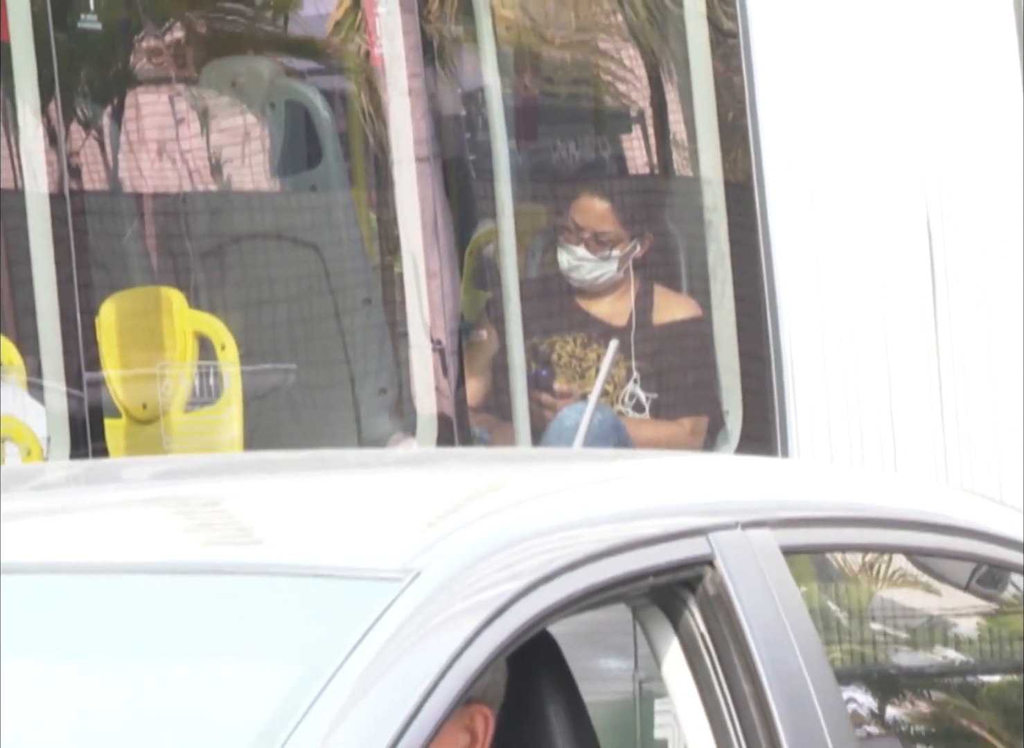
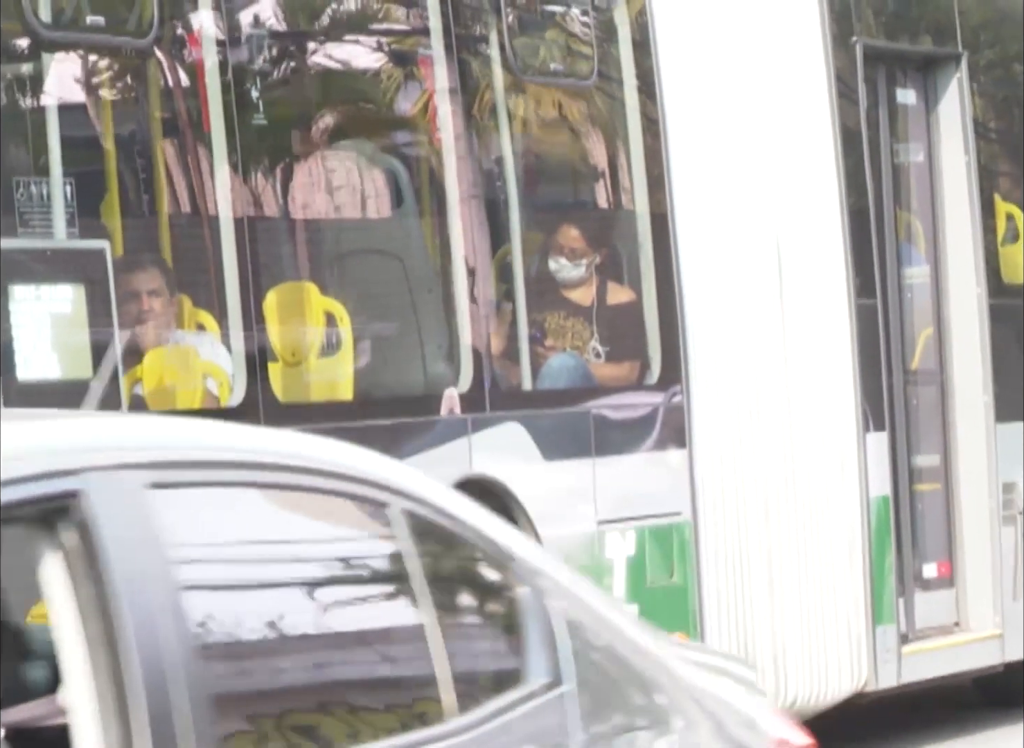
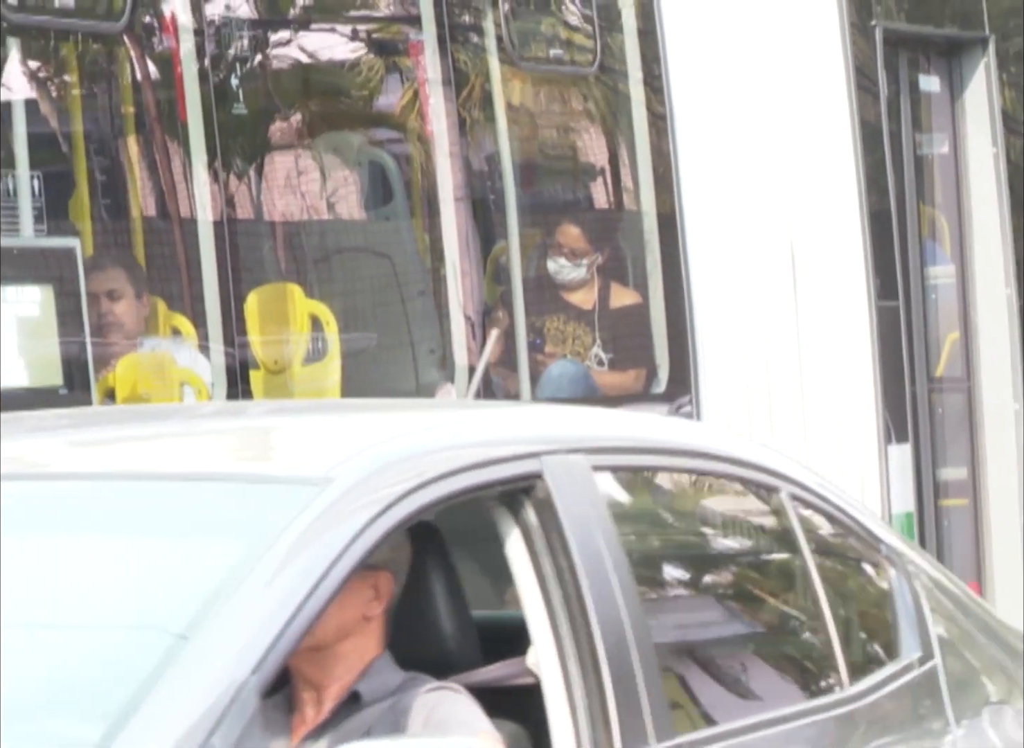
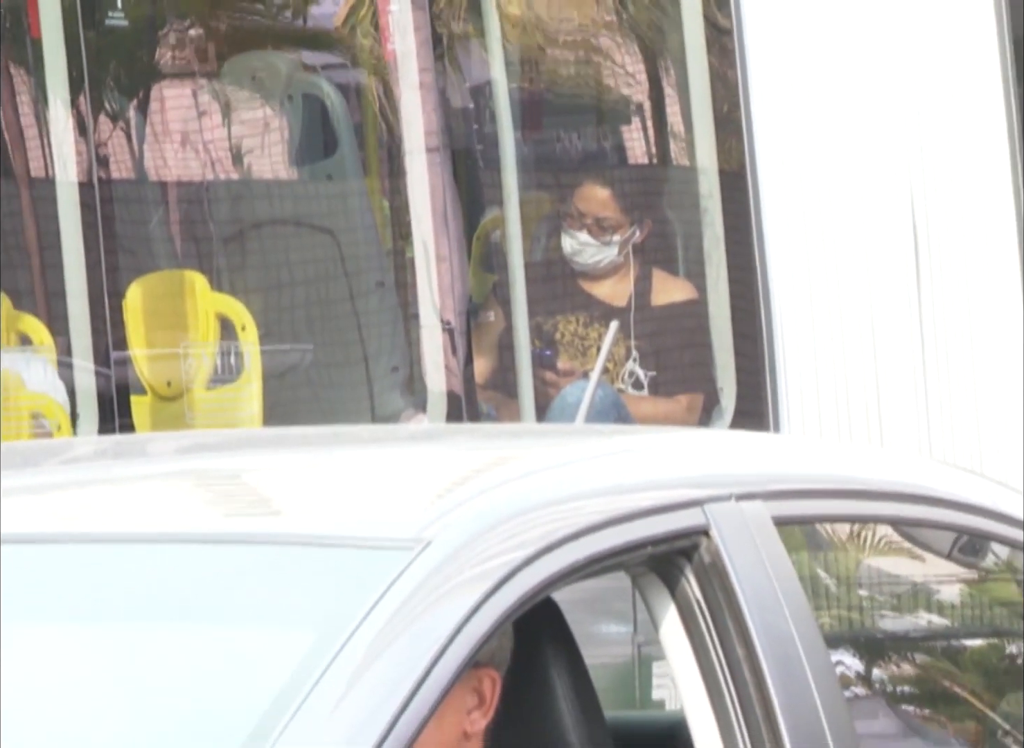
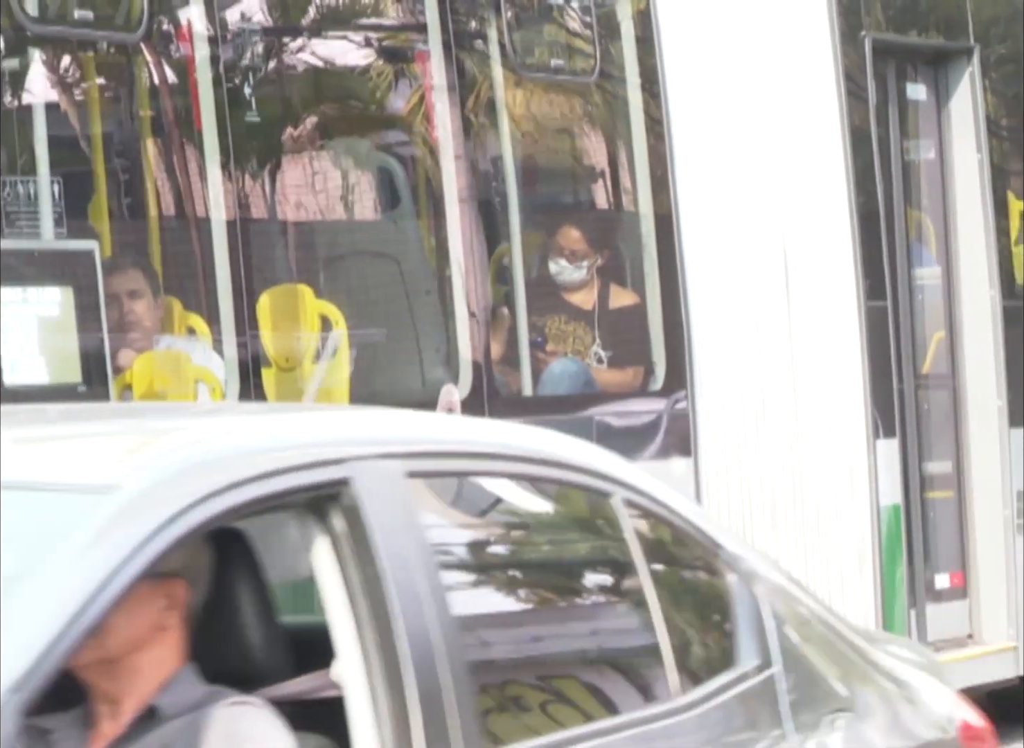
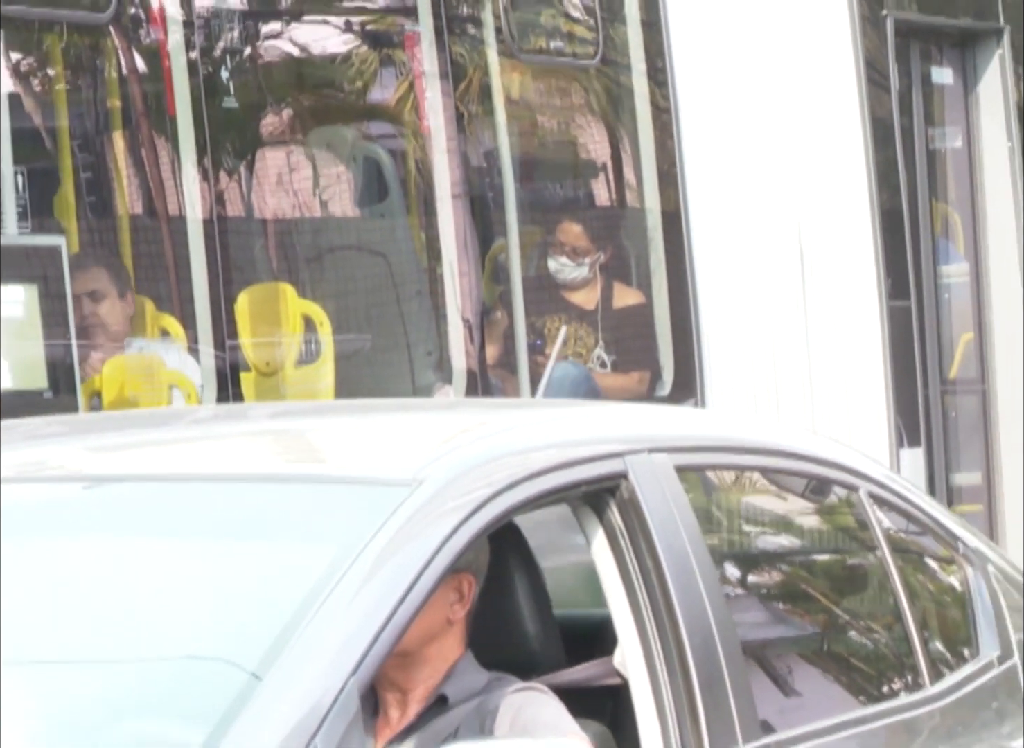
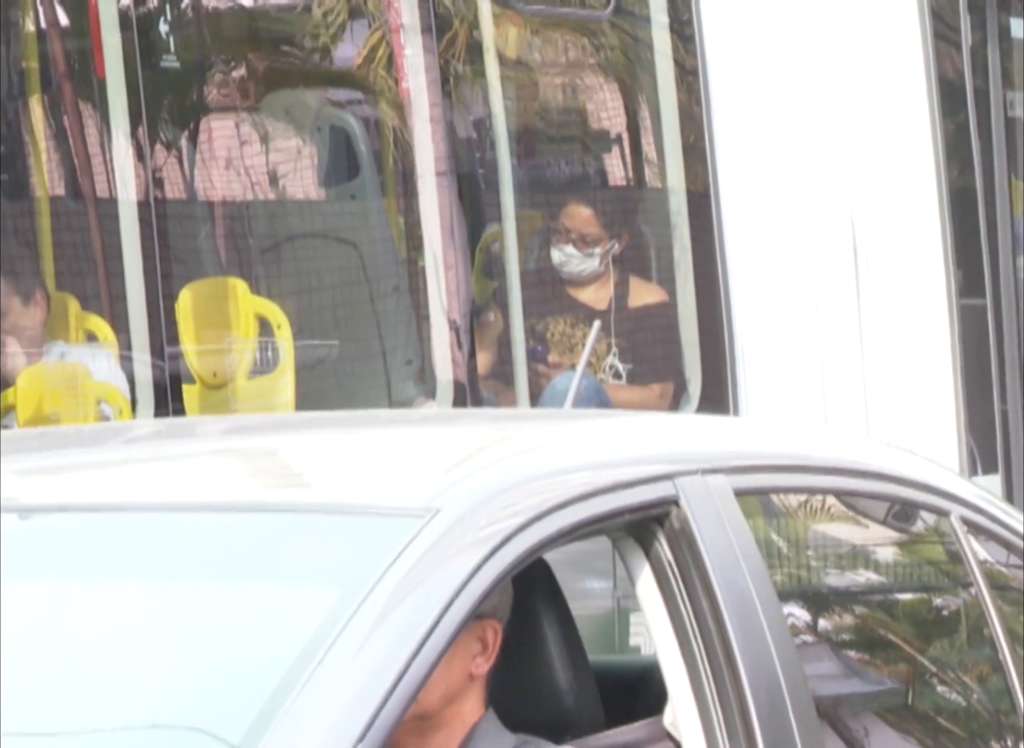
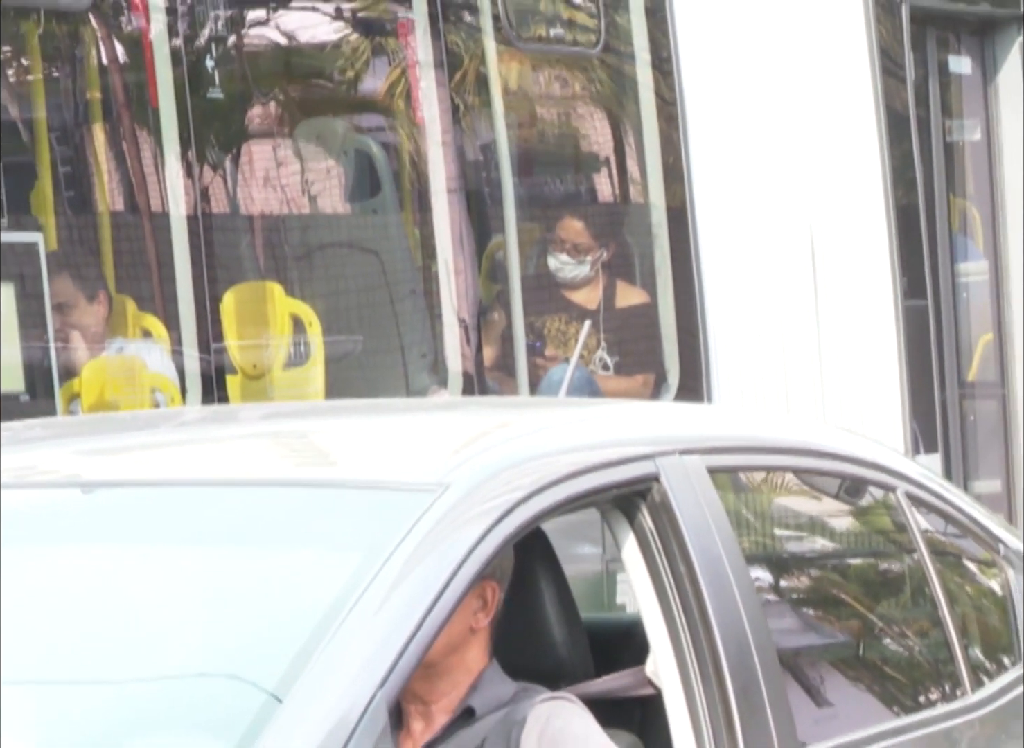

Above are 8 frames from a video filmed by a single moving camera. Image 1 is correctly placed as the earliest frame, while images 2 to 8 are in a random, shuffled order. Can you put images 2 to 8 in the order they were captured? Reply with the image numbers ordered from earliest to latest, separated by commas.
4, 7, 8, 6, 3, 5, 2
